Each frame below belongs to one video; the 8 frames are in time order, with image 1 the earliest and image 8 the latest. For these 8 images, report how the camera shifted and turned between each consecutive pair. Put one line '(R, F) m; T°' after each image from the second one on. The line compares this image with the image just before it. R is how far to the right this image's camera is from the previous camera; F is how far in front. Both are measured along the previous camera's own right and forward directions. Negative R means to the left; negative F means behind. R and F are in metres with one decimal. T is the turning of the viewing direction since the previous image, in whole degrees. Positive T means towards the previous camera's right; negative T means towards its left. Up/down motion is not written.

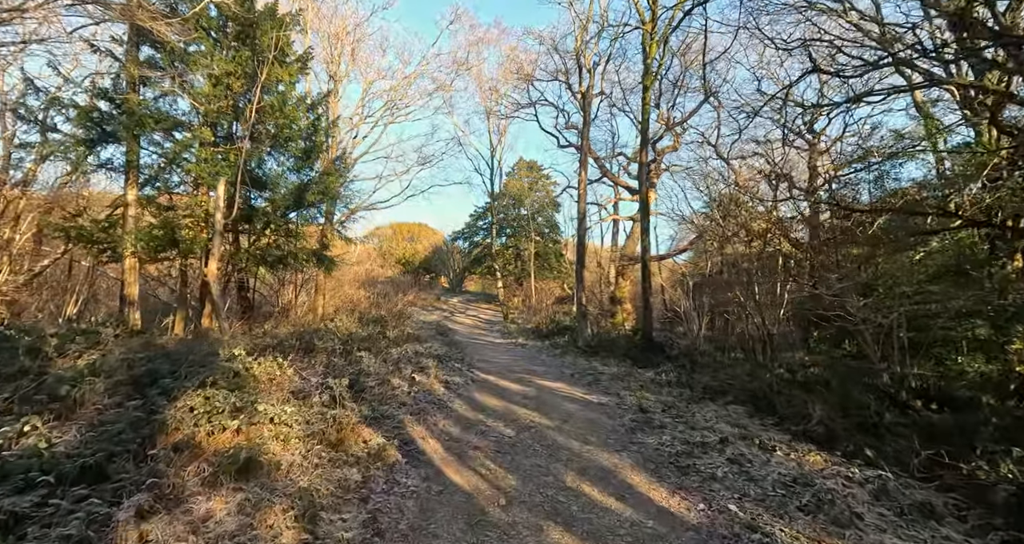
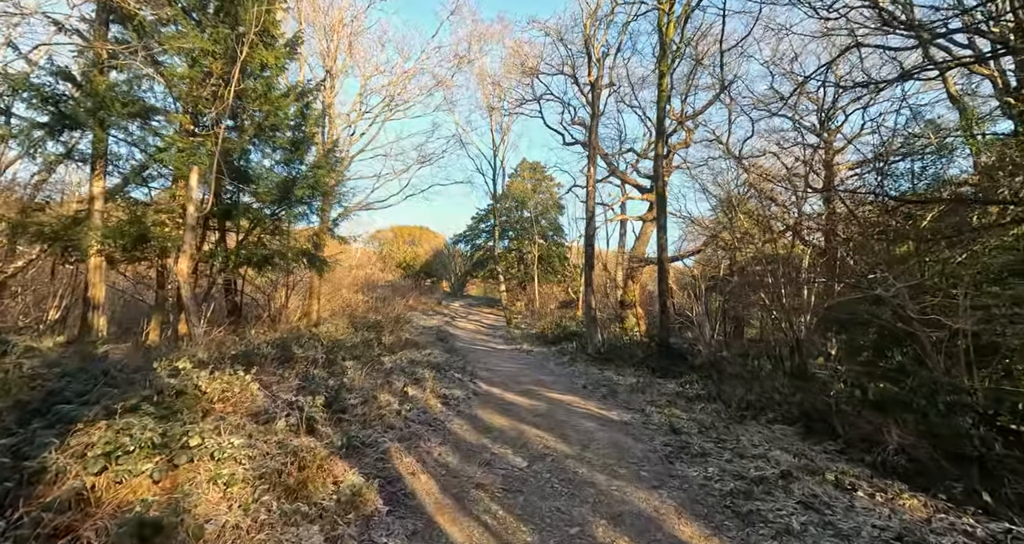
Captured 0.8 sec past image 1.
(-0.1, +0.8) m; 0°
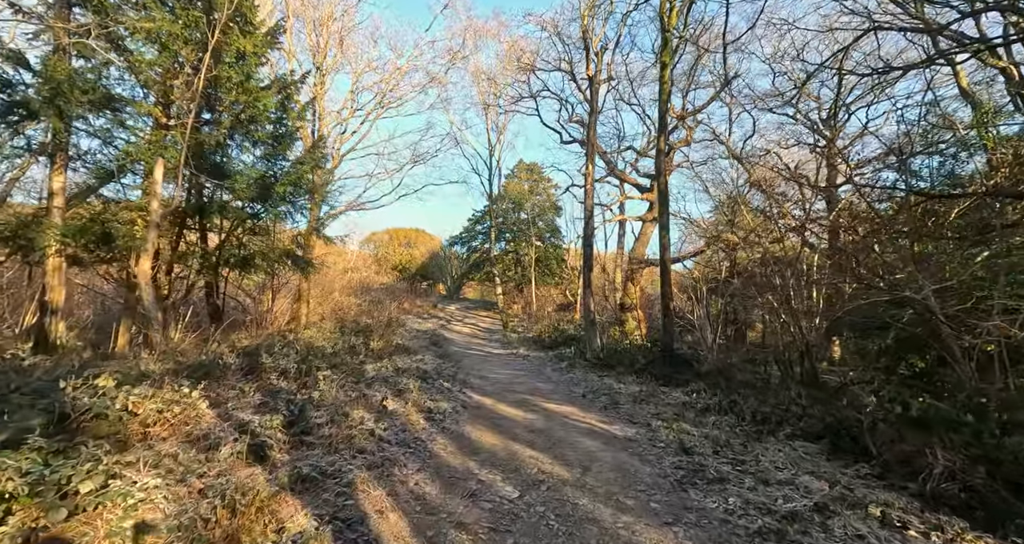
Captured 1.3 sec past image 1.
(+0.1, +0.5) m; 0°
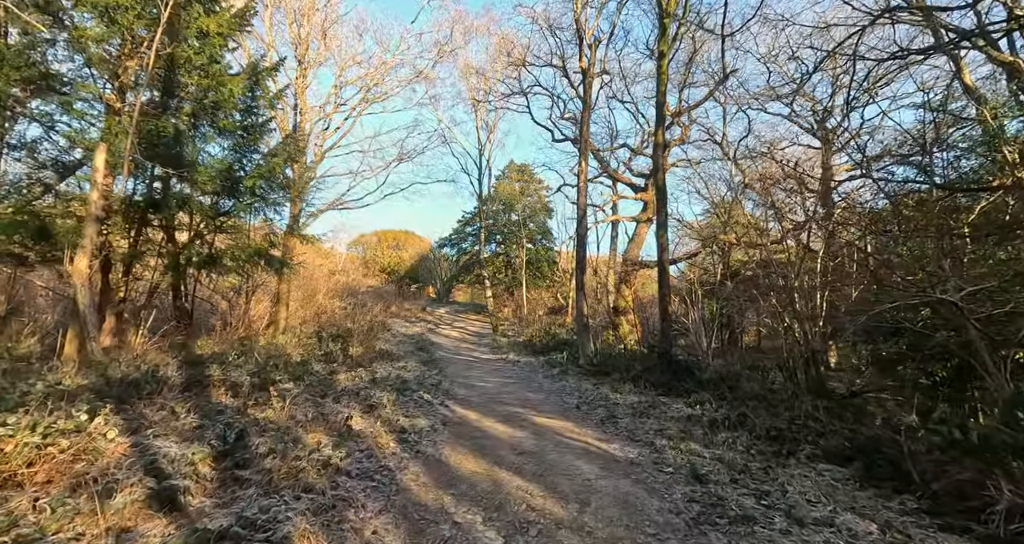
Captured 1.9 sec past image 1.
(0.0, +0.6) m; +1°
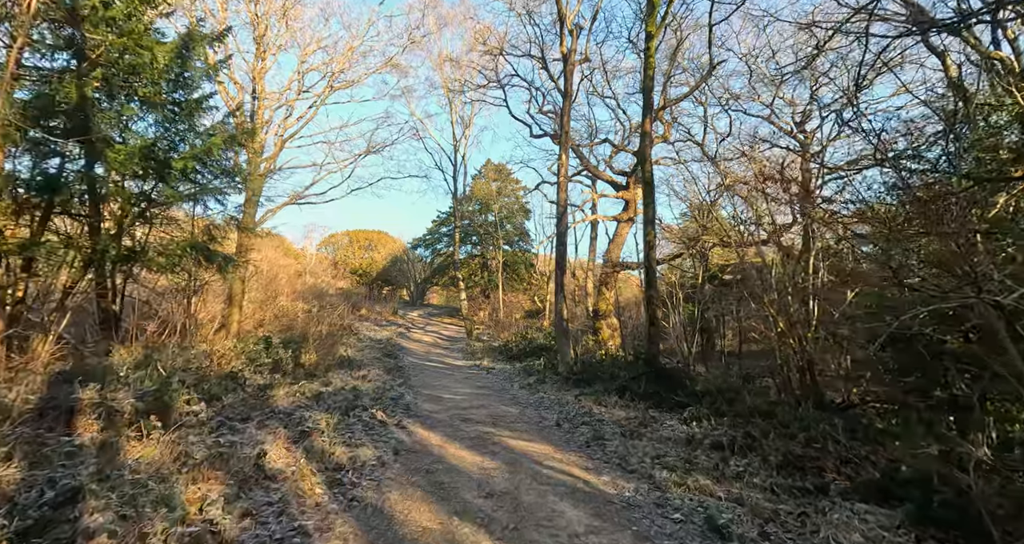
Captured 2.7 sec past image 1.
(+0.1, +0.9) m; +3°
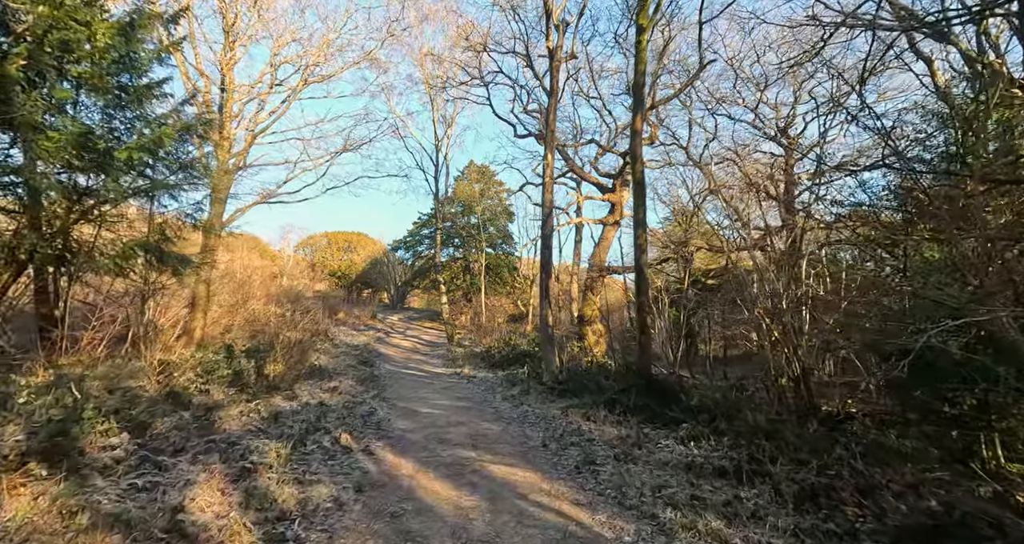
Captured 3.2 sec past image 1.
(0.0, +0.5) m; +2°
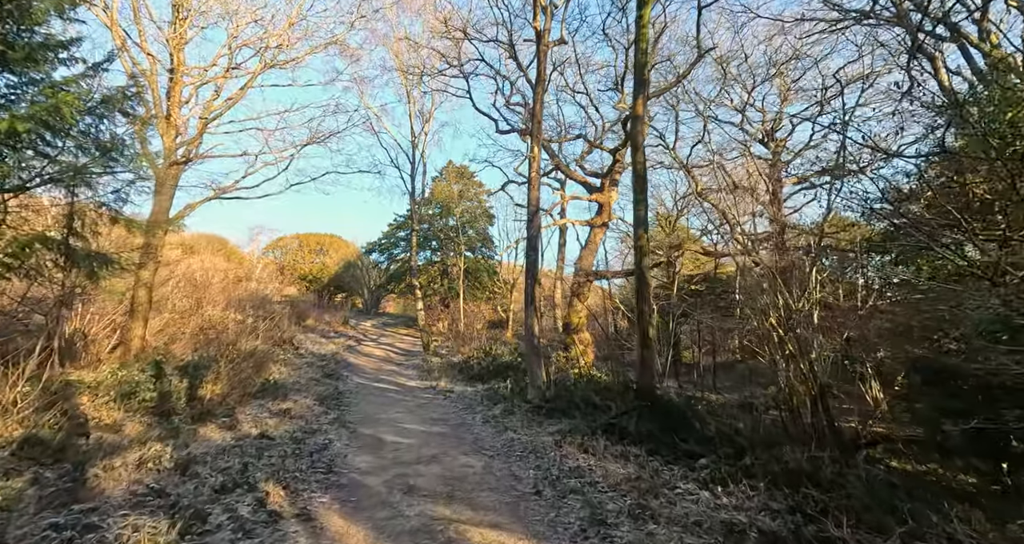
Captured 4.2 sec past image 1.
(-0.1, +1.0) m; +3°
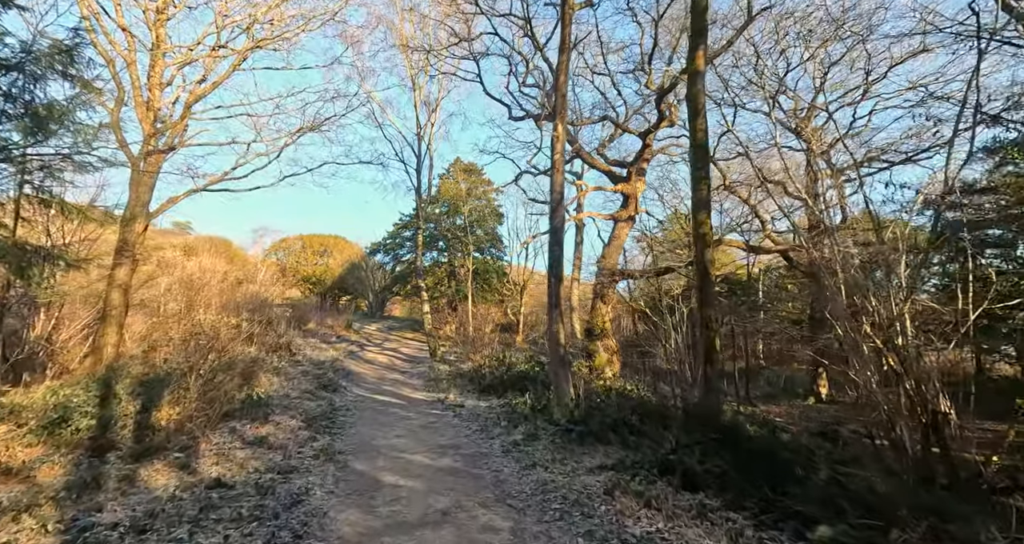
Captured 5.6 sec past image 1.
(-0.2, +1.3) m; -1°
